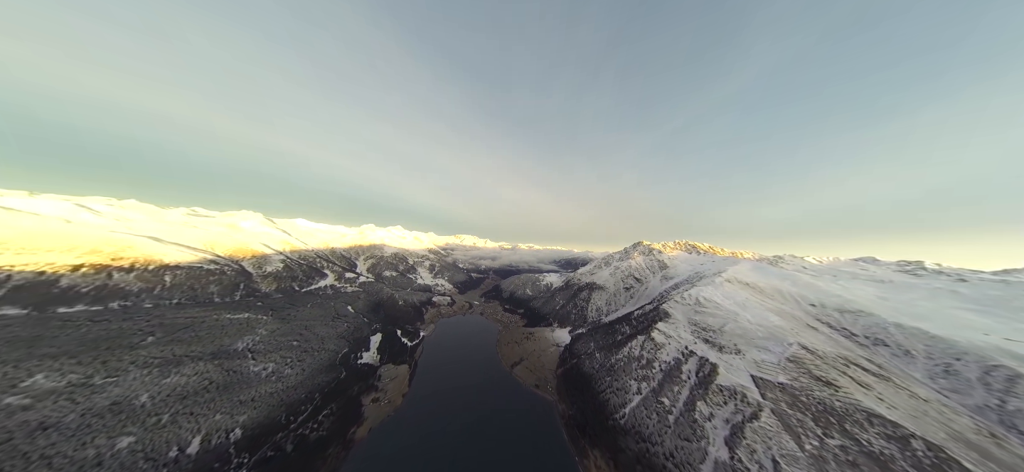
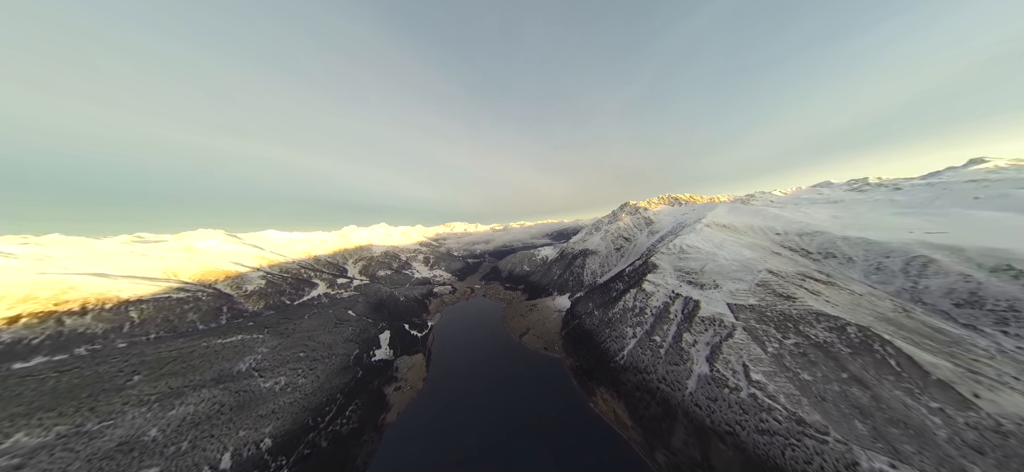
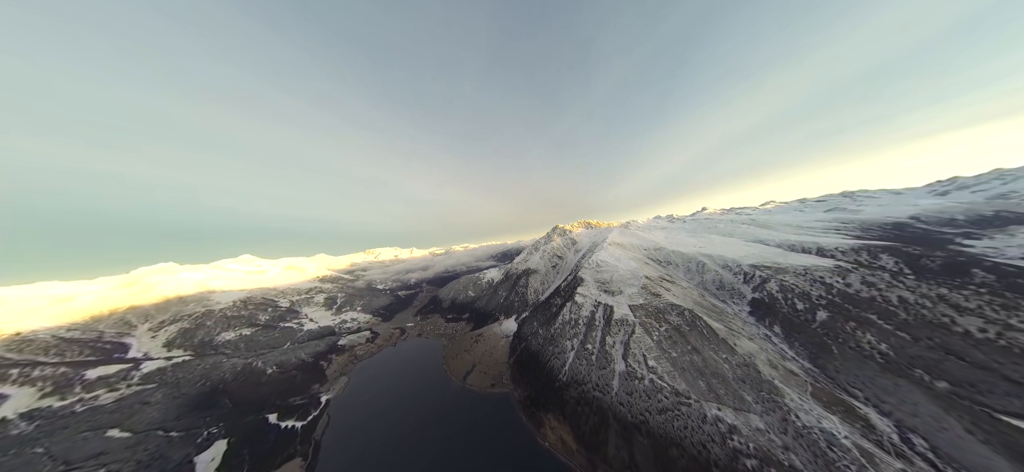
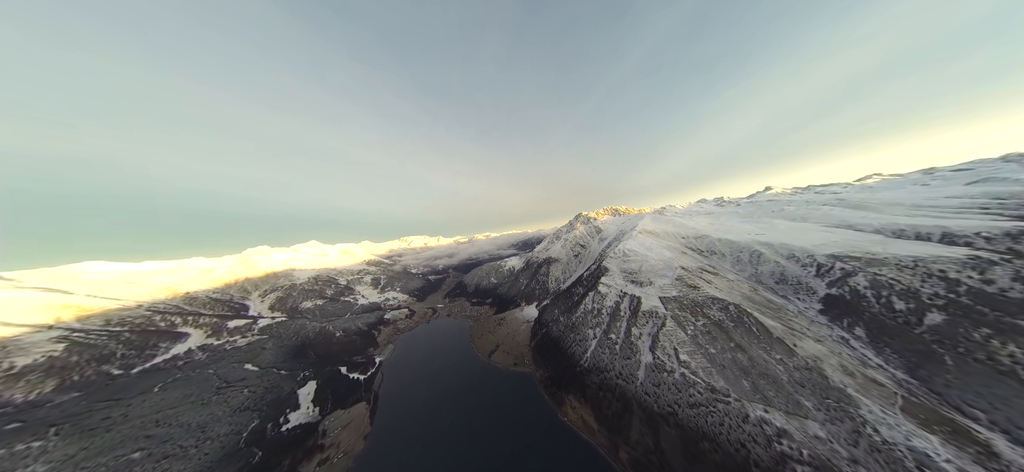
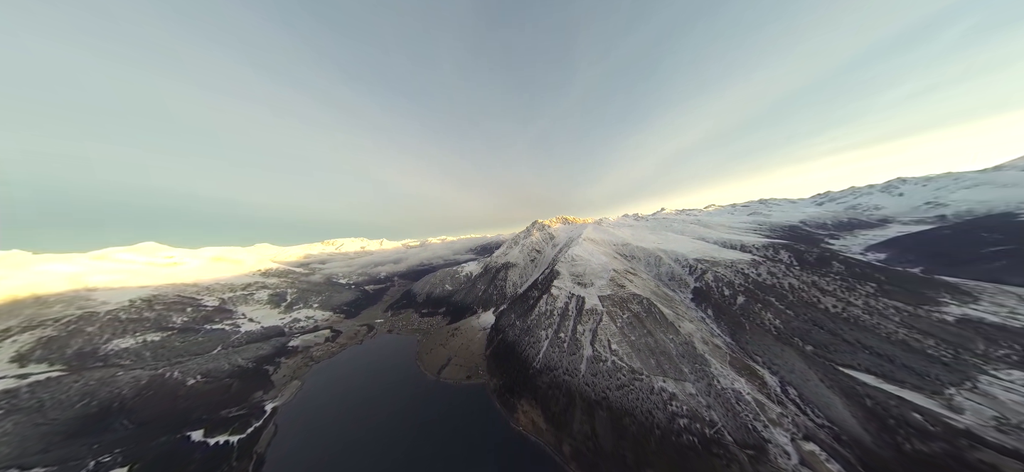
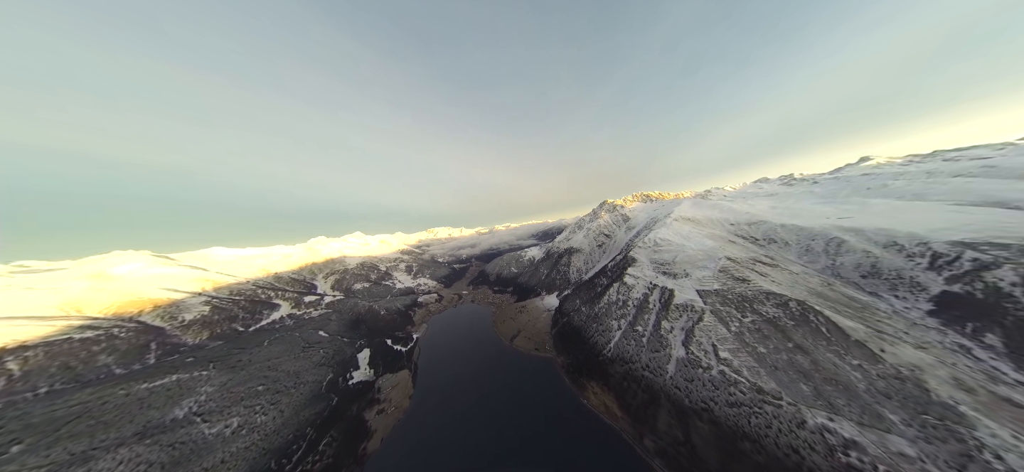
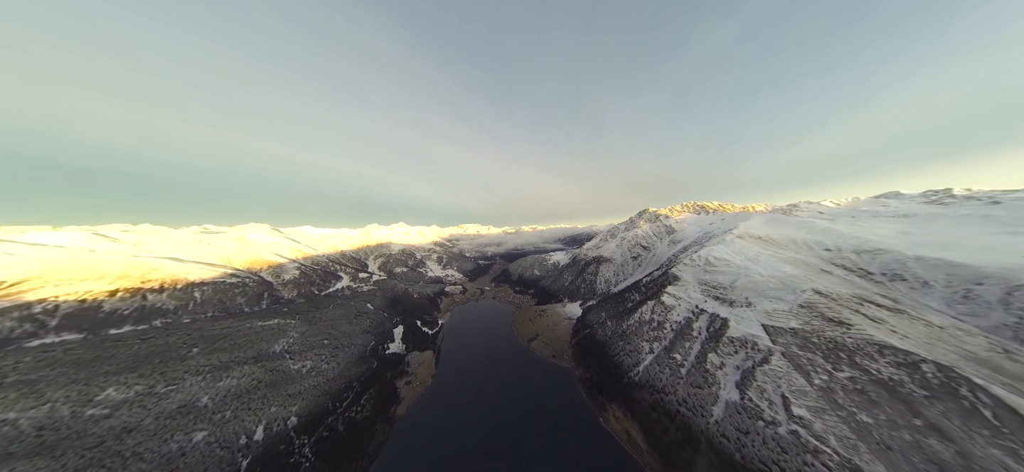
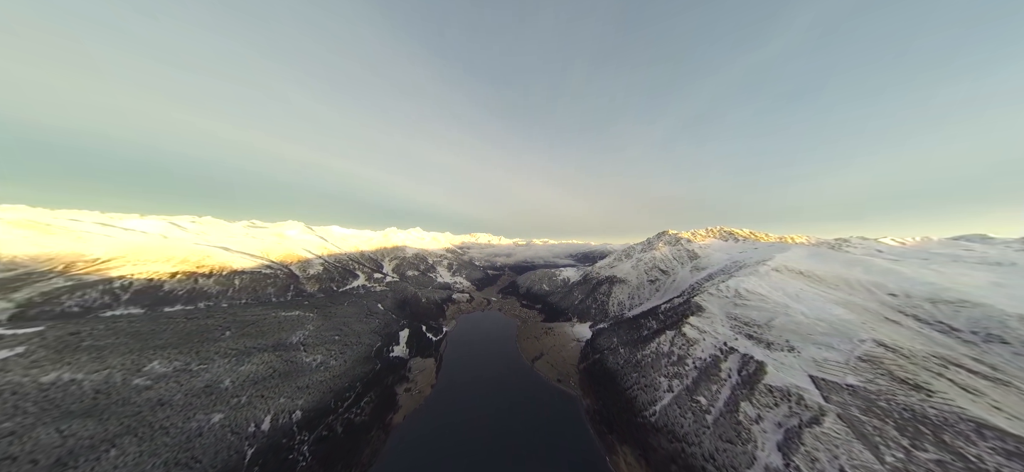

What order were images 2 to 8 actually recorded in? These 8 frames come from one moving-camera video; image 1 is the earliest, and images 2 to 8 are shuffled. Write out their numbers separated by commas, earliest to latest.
8, 7, 2, 6, 4, 3, 5
